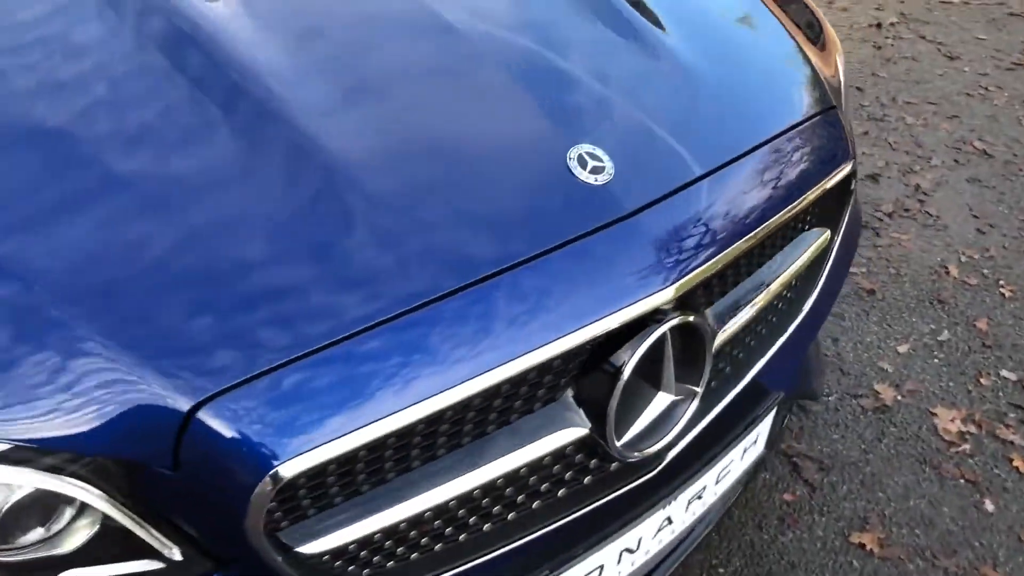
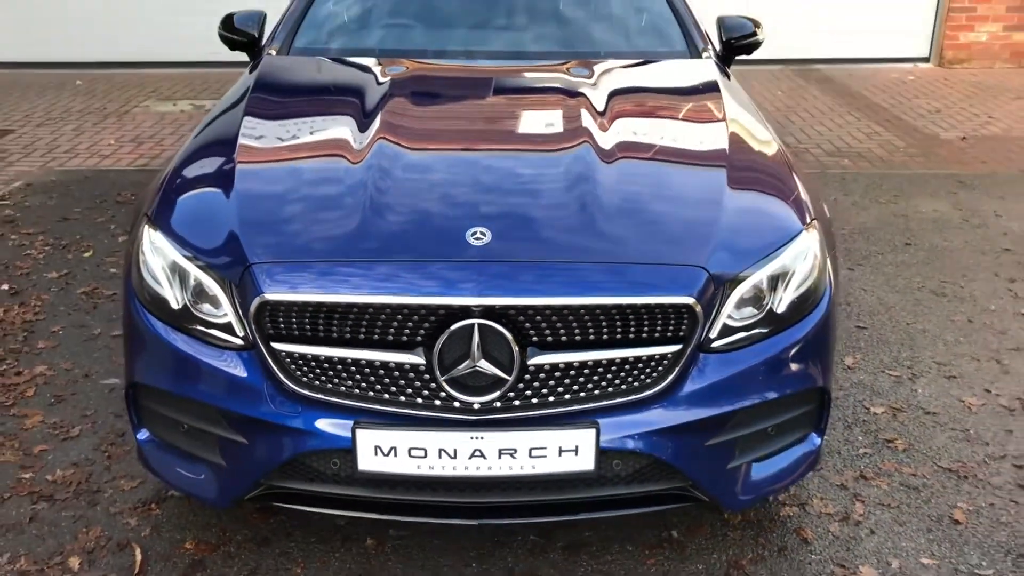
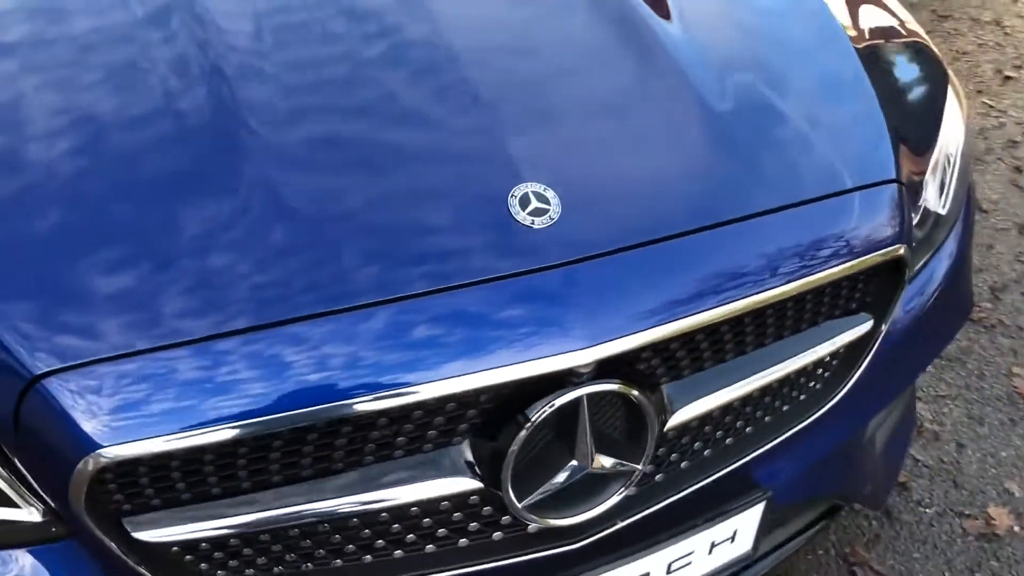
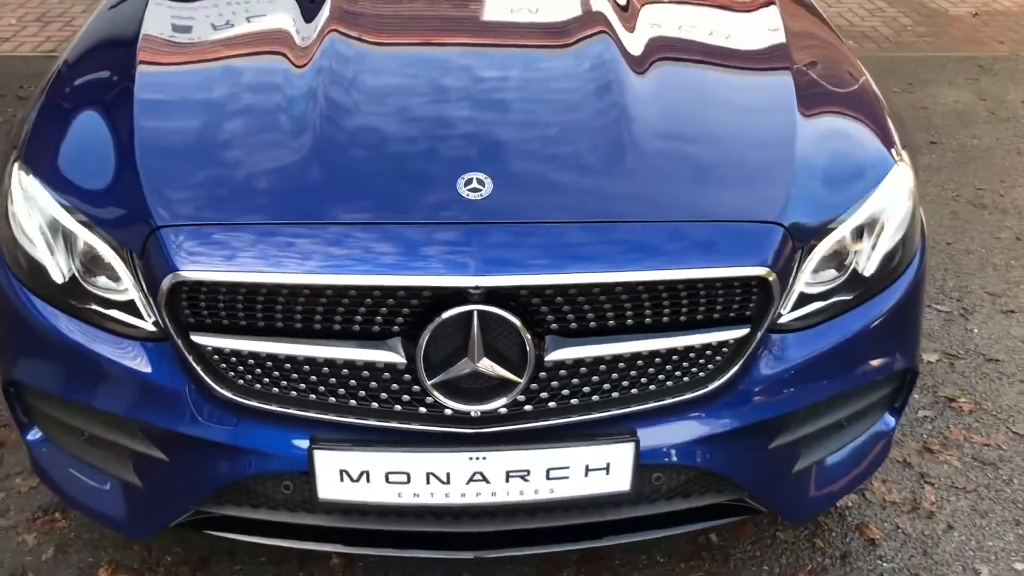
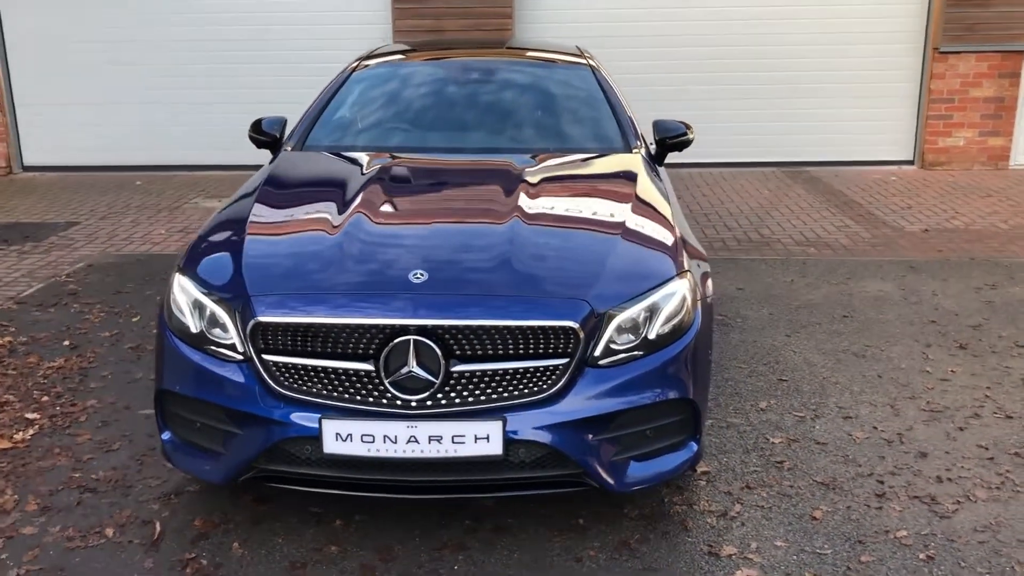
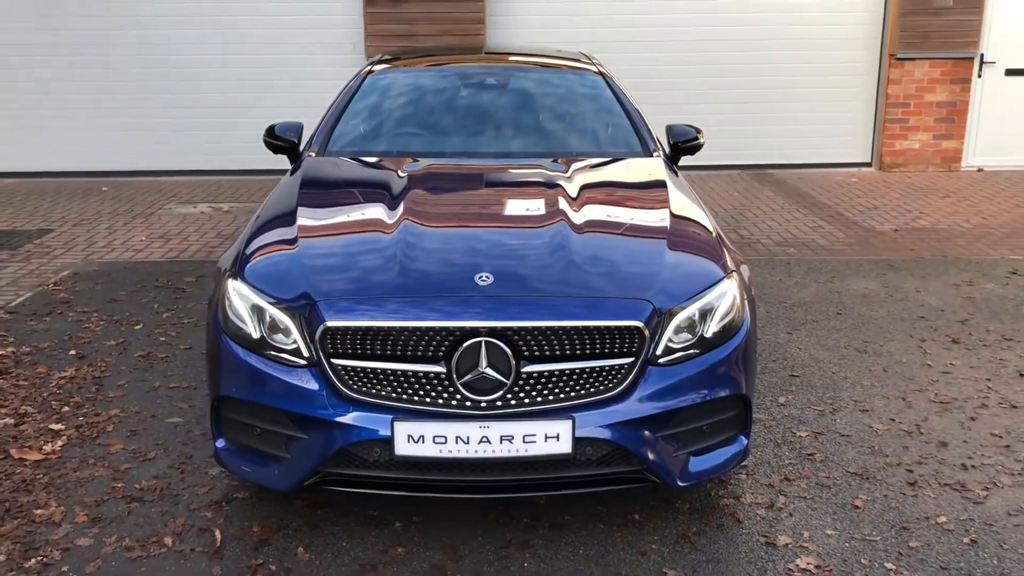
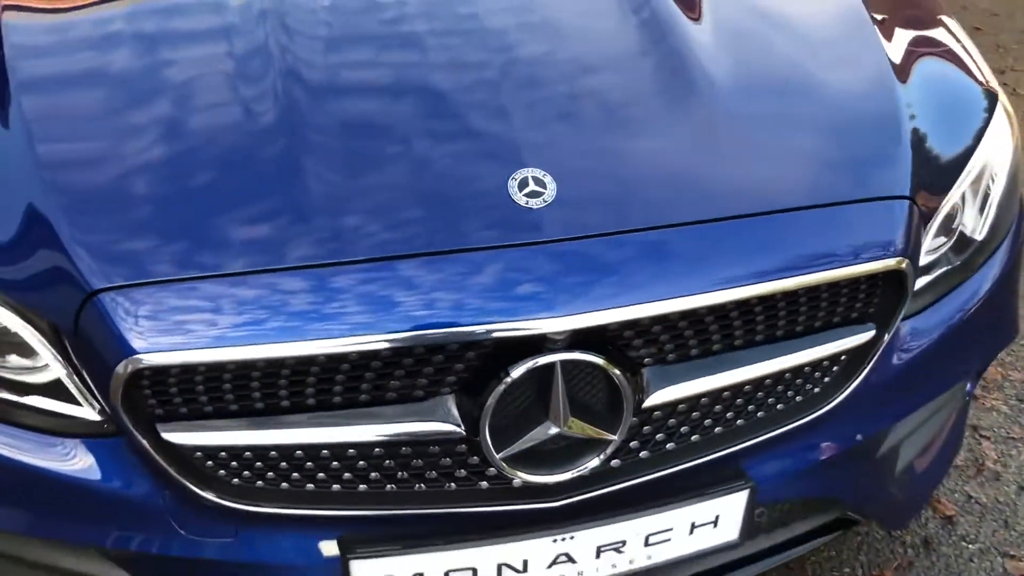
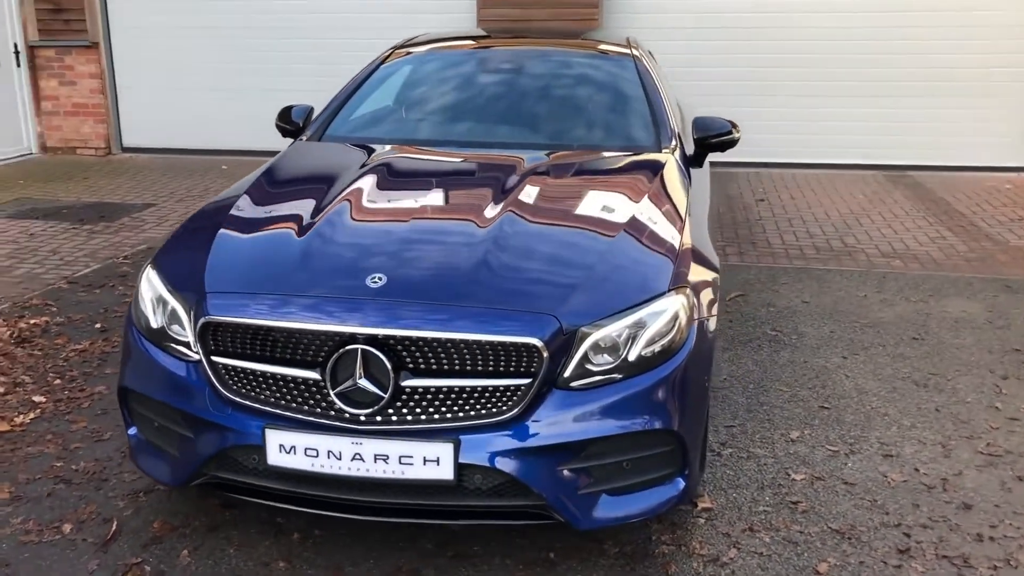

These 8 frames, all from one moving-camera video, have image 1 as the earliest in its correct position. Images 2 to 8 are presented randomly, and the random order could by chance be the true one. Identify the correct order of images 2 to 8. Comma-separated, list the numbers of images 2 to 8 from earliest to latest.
3, 7, 4, 2, 6, 5, 8
